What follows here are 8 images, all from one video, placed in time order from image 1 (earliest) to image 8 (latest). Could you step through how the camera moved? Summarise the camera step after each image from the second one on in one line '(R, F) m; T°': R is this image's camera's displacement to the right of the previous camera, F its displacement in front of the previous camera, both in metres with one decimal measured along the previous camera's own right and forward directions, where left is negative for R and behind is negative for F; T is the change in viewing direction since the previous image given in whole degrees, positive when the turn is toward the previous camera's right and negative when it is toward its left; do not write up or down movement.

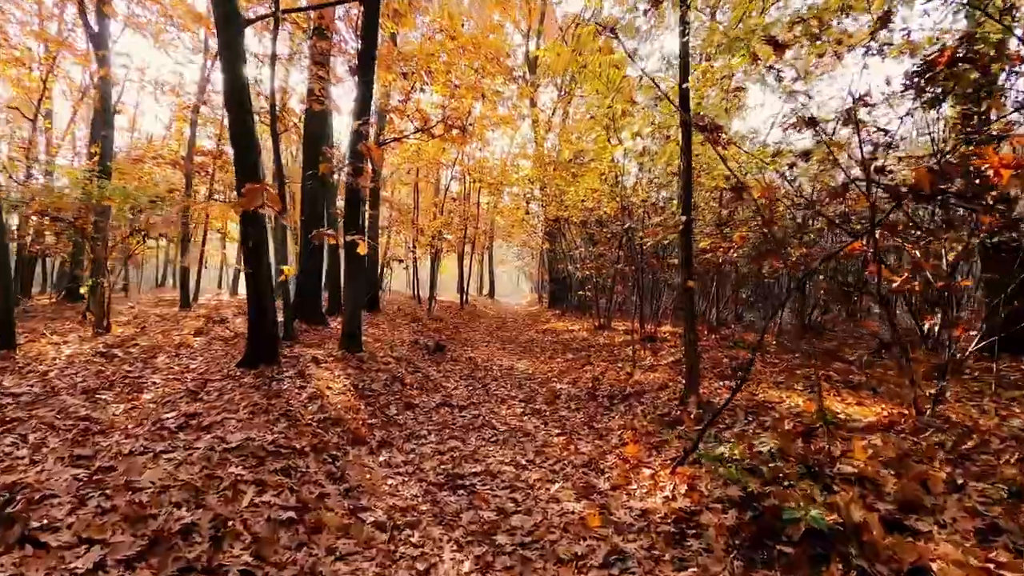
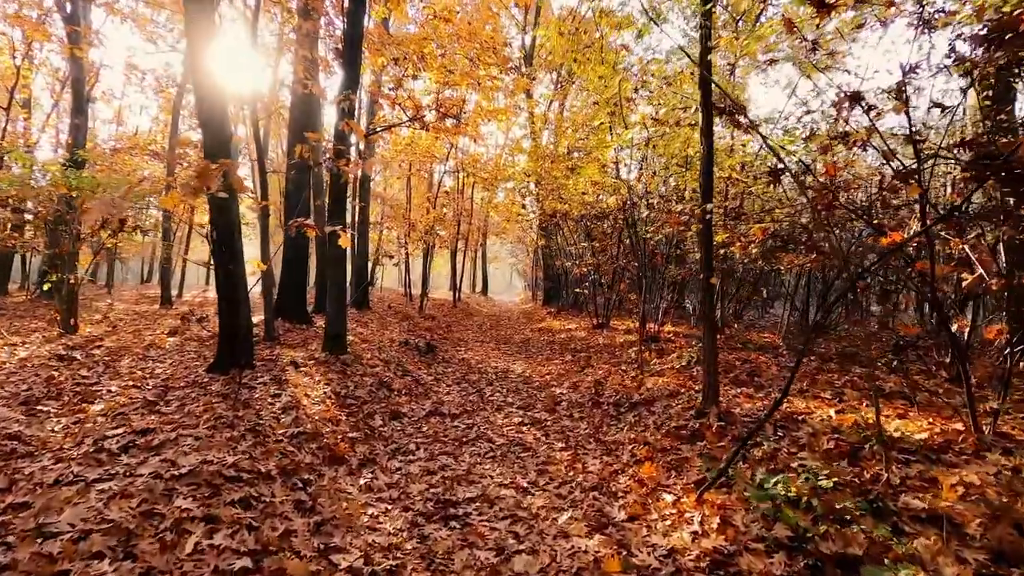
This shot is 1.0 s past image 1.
(-0.1, +0.7) m; +1°
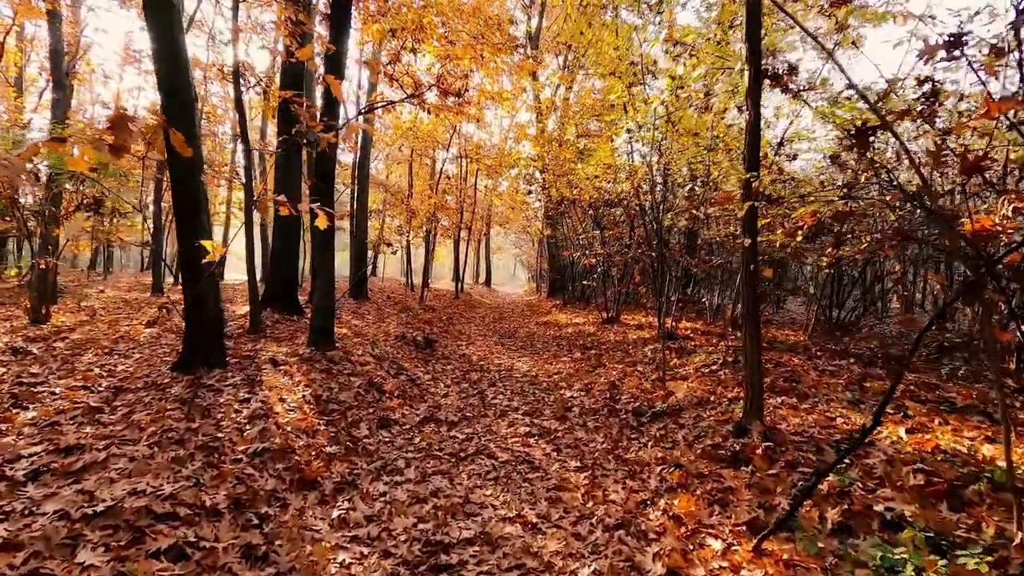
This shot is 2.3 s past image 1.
(0.0, +0.9) m; 0°
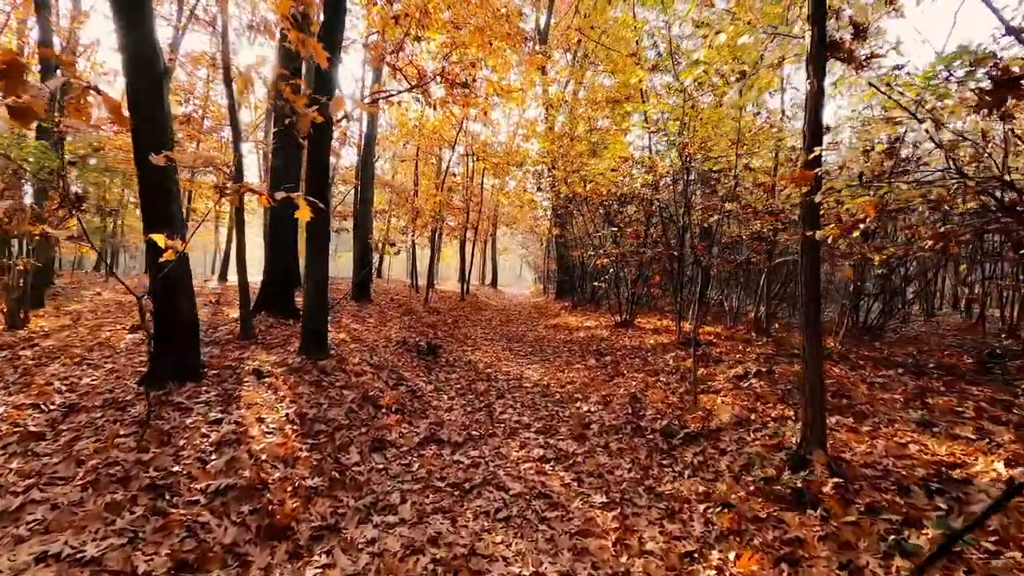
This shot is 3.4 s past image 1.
(-0.1, +0.8) m; -1°
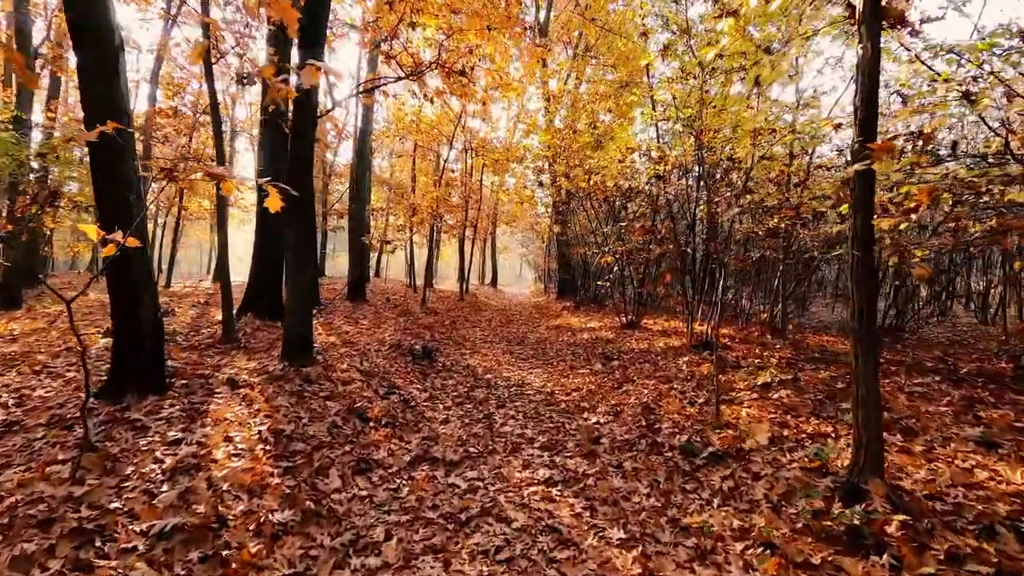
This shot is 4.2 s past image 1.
(0.0, +0.6) m; 0°
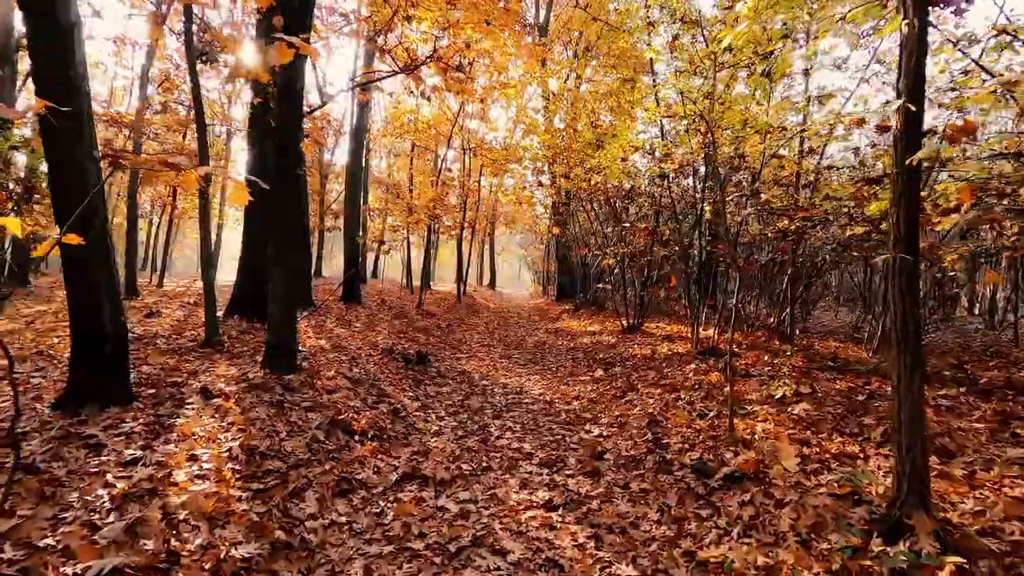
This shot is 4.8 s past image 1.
(0.0, +0.4) m; 0°
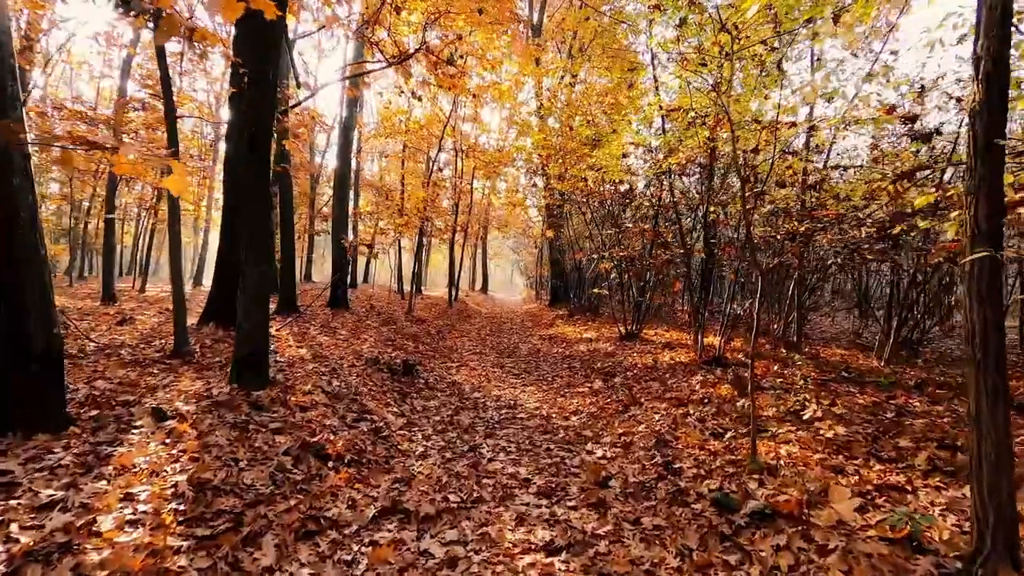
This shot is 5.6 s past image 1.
(0.0, +0.6) m; +1°
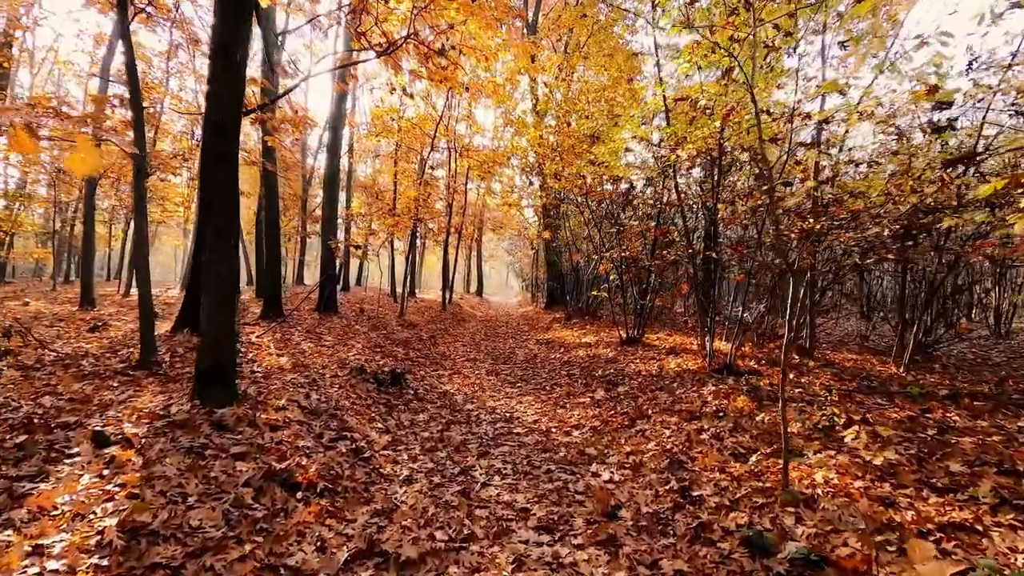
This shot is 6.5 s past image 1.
(0.0, +0.6) m; +1°
